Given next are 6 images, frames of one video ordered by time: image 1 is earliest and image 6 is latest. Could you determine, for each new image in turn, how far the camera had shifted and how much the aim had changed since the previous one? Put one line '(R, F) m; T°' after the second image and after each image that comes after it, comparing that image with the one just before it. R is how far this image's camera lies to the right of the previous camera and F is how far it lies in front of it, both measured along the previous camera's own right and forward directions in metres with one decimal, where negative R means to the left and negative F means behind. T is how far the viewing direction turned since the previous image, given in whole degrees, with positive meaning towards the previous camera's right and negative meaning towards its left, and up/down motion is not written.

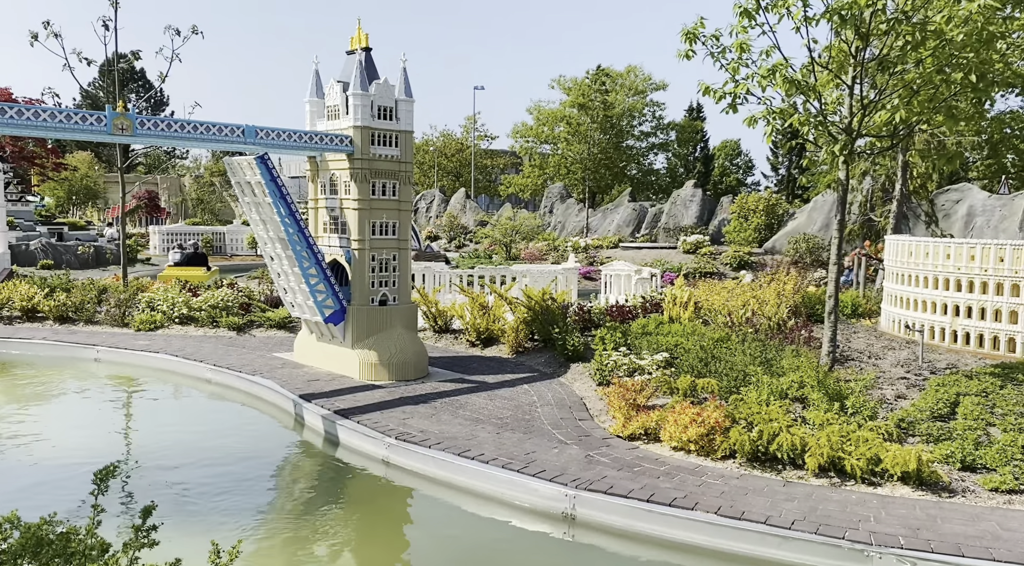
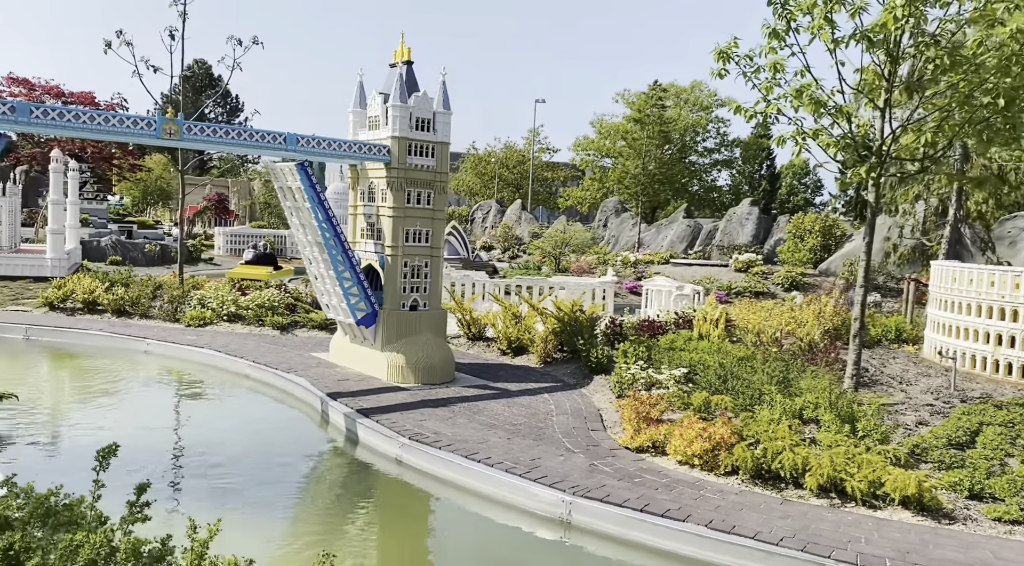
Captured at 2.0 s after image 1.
(+0.6, -0.3) m; -4°
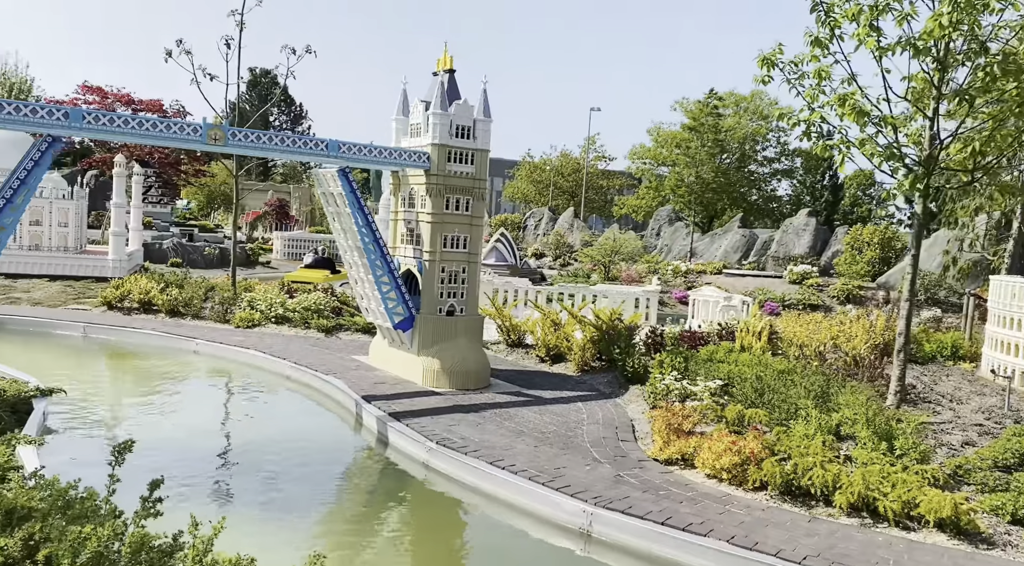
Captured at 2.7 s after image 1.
(+0.3, 0.0) m; -4°
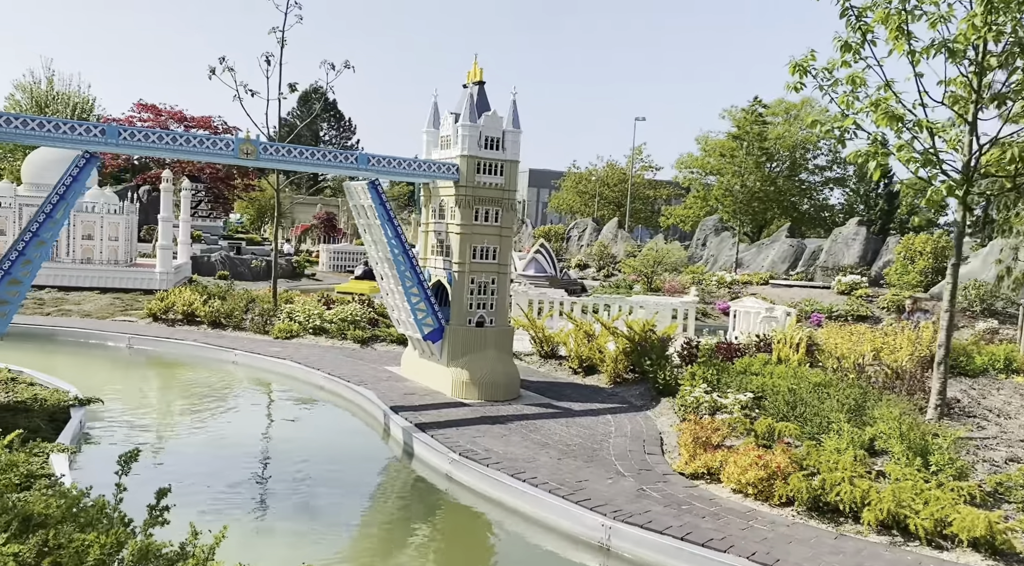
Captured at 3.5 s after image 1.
(+0.3, +0.1) m; -3°
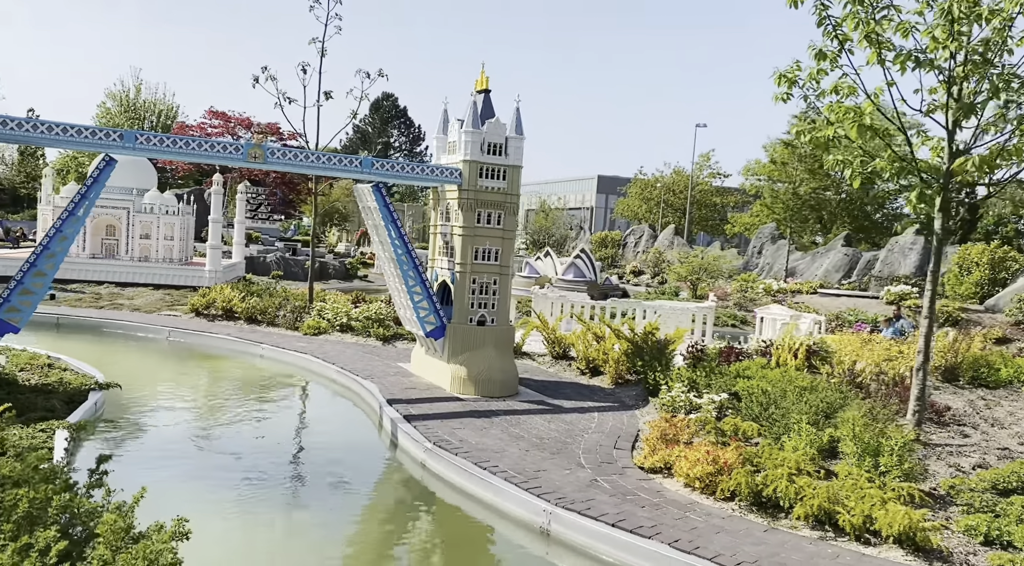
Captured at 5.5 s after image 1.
(+1.3, -0.5) m; -5°
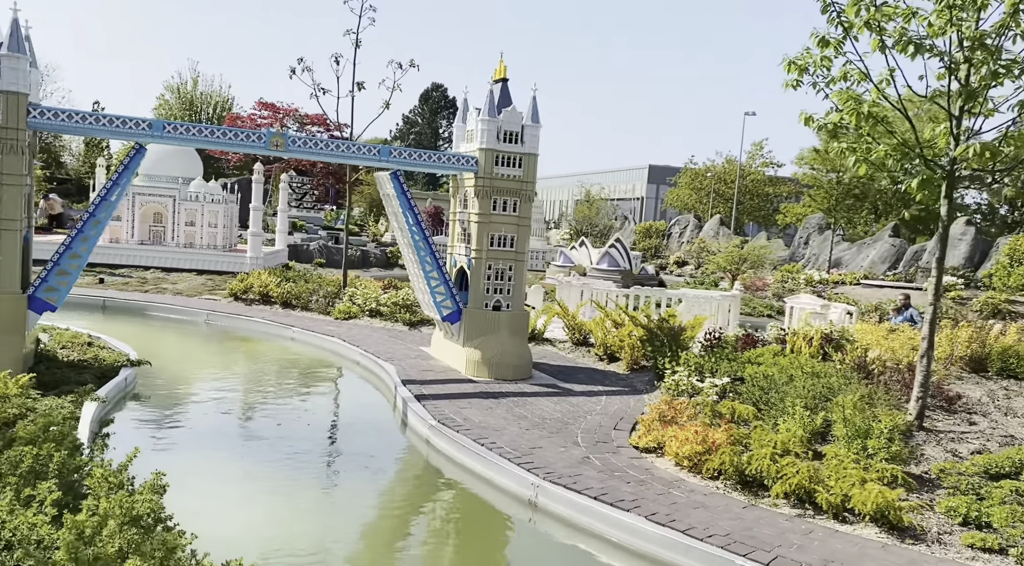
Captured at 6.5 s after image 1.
(+0.7, -0.3) m; -3°
